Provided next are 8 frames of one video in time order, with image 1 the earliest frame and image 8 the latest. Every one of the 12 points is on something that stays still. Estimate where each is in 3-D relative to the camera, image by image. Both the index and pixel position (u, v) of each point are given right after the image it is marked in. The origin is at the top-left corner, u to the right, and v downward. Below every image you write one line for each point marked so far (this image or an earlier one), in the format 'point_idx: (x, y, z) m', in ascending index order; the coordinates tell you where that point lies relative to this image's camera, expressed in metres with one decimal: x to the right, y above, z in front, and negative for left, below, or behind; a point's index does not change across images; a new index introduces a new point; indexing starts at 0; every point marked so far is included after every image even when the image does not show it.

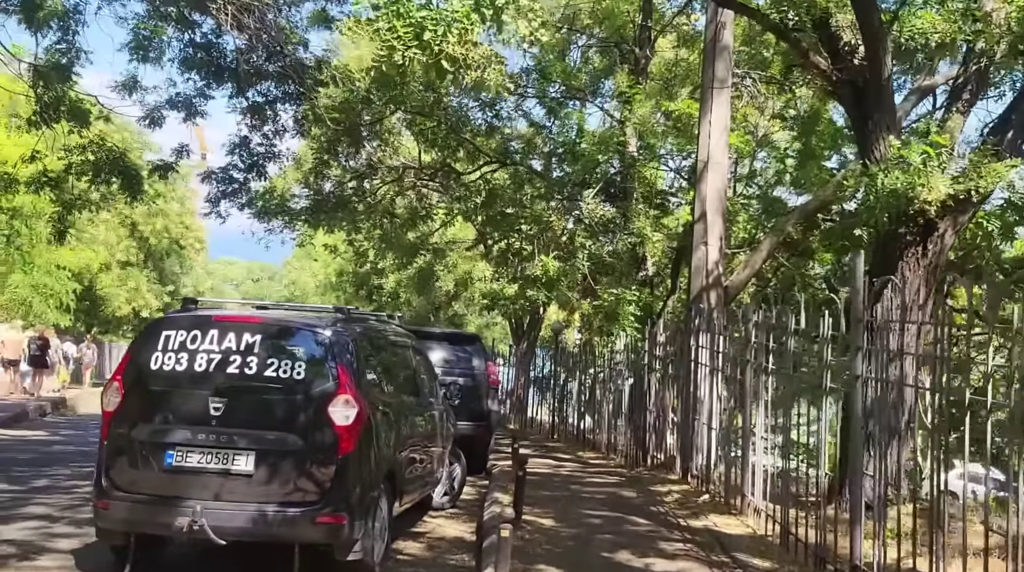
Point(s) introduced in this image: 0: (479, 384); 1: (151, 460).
0: (-0.4, -1.2, +12.5) m
1: (-2.0, -1.0, +5.7) m
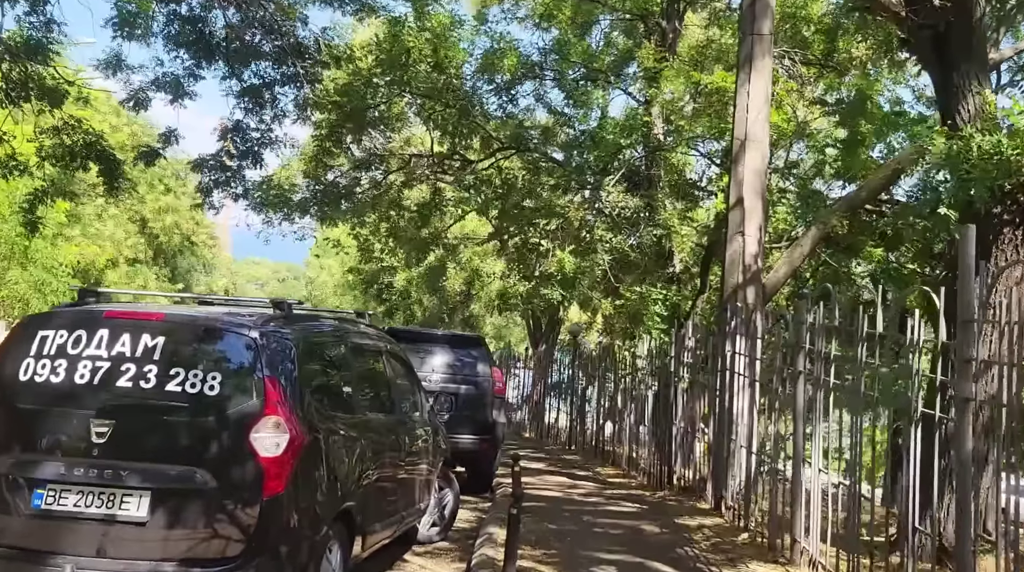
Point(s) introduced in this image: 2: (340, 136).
0: (-0.3, -1.1, +11.1) m
1: (-2.1, -0.9, +4.4) m
2: (-2.9, +2.5, +17.2) m
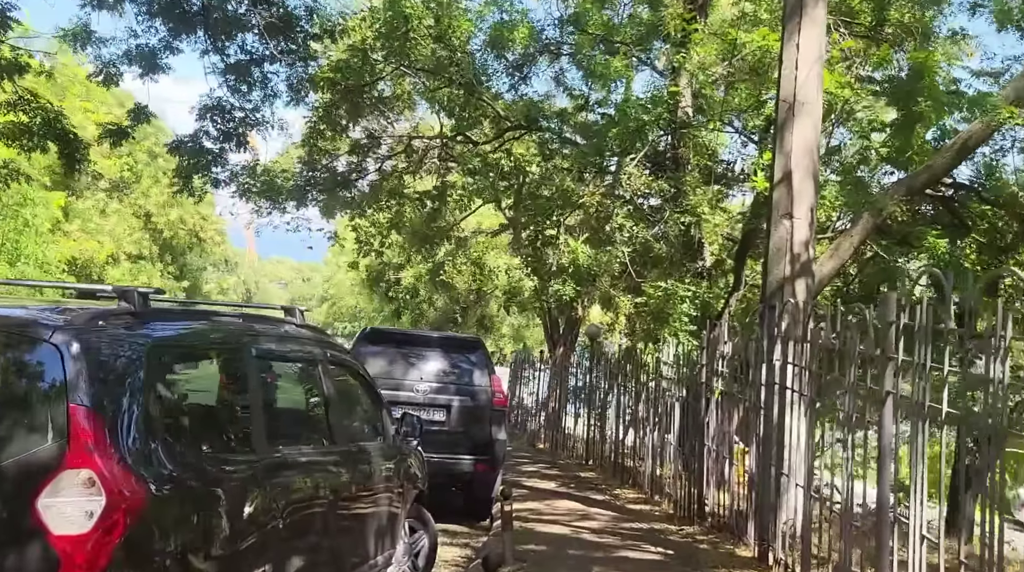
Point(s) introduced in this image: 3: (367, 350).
0: (-0.3, -1.1, +9.5) m
1: (-2.2, -0.8, +2.8) m
2: (-2.7, +2.5, +15.7) m
3: (-1.3, -0.6, +9.5) m
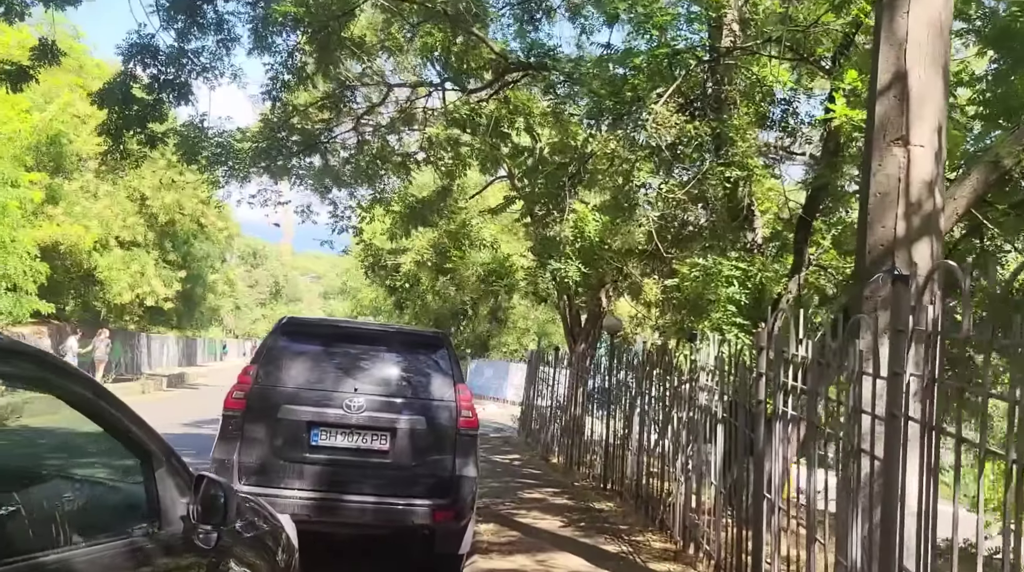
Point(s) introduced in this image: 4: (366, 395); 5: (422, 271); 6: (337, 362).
0: (-0.4, -0.9, +6.7) m
1: (-2.6, -0.7, +0.1) m
2: (-2.6, +2.7, +13.0) m
3: (-1.5, -0.4, +6.8) m
4: (-0.9, -0.7, +6.7) m
5: (-1.6, +0.3, +18.8) m
6: (-1.1, -0.5, +6.9) m
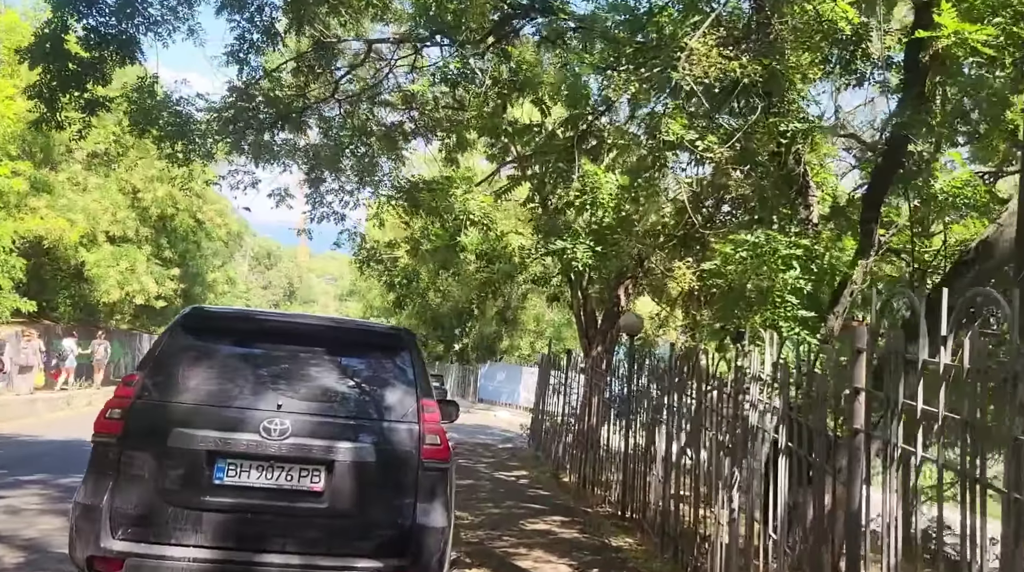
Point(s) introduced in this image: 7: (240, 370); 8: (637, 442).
0: (-0.5, -0.8, +4.9) m
1: (-2.8, -0.6, -1.7) m
2: (-2.6, +2.8, +11.2) m
3: (-1.6, -0.3, +5.0) m
4: (-1.0, -0.6, +4.9) m
5: (-1.5, +0.3, +17.0) m
6: (-1.2, -0.4, +5.1) m
7: (-1.3, -0.4, +5.0) m
8: (+1.3, -1.5, +10.5) m
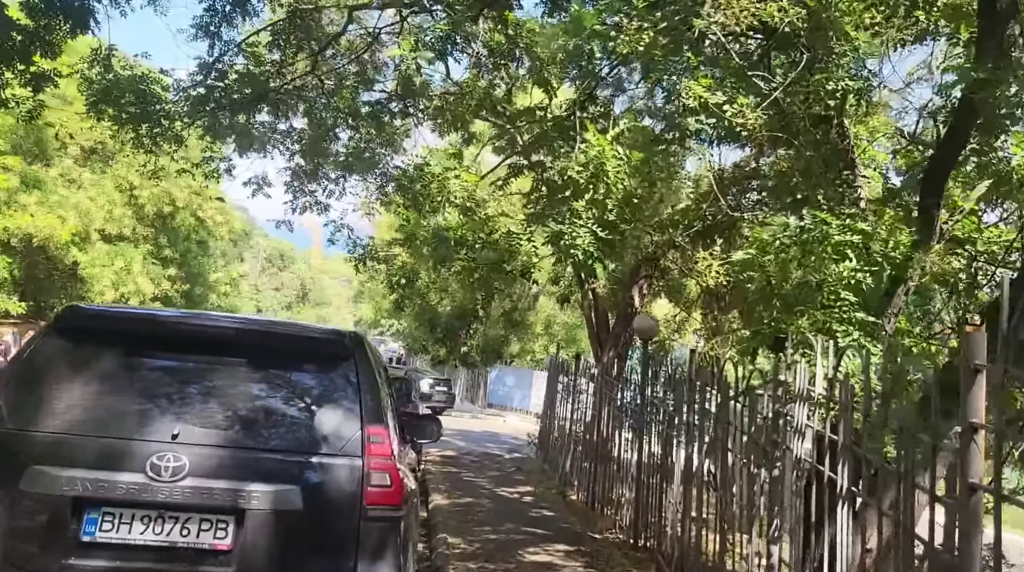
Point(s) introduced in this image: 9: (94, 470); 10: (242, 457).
0: (-0.6, -0.8, +3.7) m
1: (-3.0, -0.5, -2.8) m
2: (-2.6, +2.9, +10.0) m
3: (-1.7, -0.3, +3.8) m
4: (-1.1, -0.6, +3.7) m
5: (-1.4, +0.3, +15.8) m
6: (-1.3, -0.4, +3.9) m
7: (-1.4, -0.4, +3.8) m
8: (+1.2, -1.5, +9.3) m
9: (-1.4, -0.6, +3.6) m
10: (-1.0, -0.6, +3.7) m
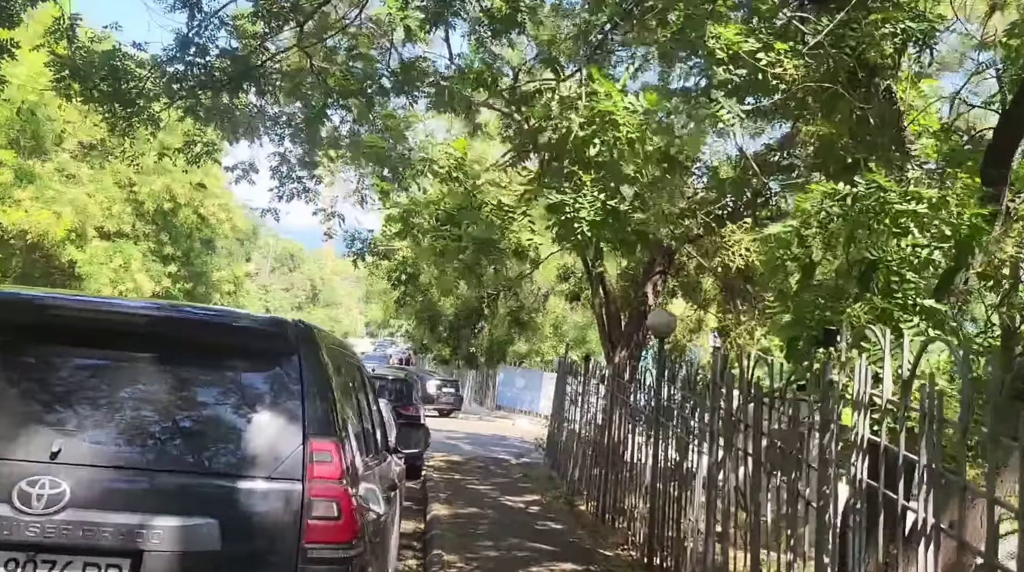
0: (-0.7, -0.7, +2.8) m
1: (-3.1, -0.4, -3.7) m
2: (-2.5, +2.9, +9.2) m
3: (-1.7, -0.2, +3.0) m
4: (-1.2, -0.5, +2.9) m
5: (-1.3, +0.4, +15.0) m
6: (-1.3, -0.3, +3.0) m
7: (-1.4, -0.3, +2.9) m
8: (+1.3, -1.5, +8.4) m
9: (-1.5, -0.6, +2.8) m
10: (-1.0, -0.5, +2.9) m
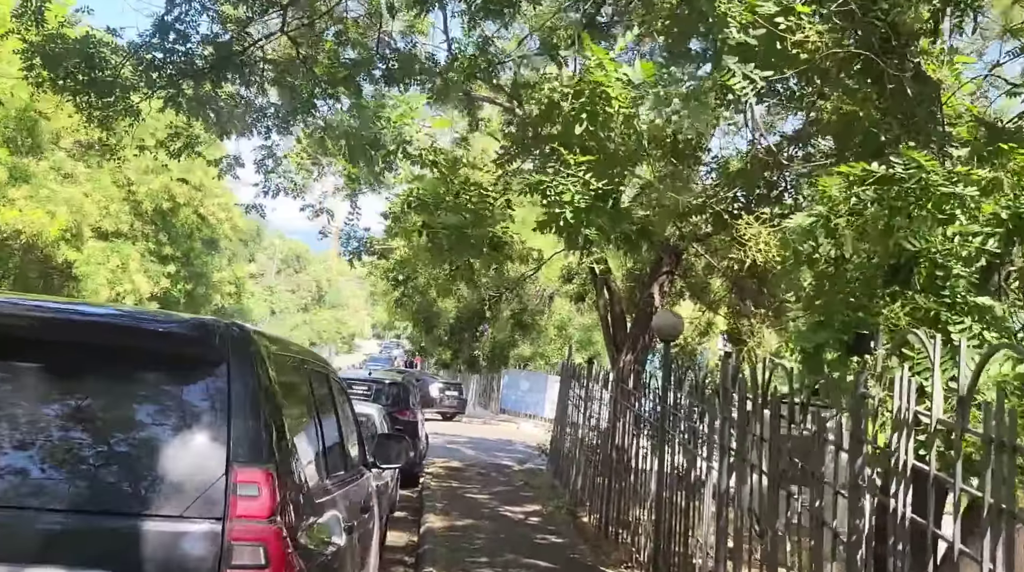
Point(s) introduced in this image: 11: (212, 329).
0: (-0.7, -0.7, +2.3) m
1: (-3.3, -0.4, -4.2) m
2: (-2.6, +2.9, +8.7) m
3: (-1.8, -0.2, +2.4) m
4: (-1.2, -0.5, +2.3) m
5: (-1.3, +0.4, +14.4) m
6: (-1.4, -0.3, +2.5) m
7: (-1.5, -0.3, +2.4) m
8: (+1.2, -1.5, +7.8) m
9: (-1.6, -0.5, +2.2) m
10: (-1.1, -0.5, +2.3) m
11: (-0.8, -0.1, +2.7) m
